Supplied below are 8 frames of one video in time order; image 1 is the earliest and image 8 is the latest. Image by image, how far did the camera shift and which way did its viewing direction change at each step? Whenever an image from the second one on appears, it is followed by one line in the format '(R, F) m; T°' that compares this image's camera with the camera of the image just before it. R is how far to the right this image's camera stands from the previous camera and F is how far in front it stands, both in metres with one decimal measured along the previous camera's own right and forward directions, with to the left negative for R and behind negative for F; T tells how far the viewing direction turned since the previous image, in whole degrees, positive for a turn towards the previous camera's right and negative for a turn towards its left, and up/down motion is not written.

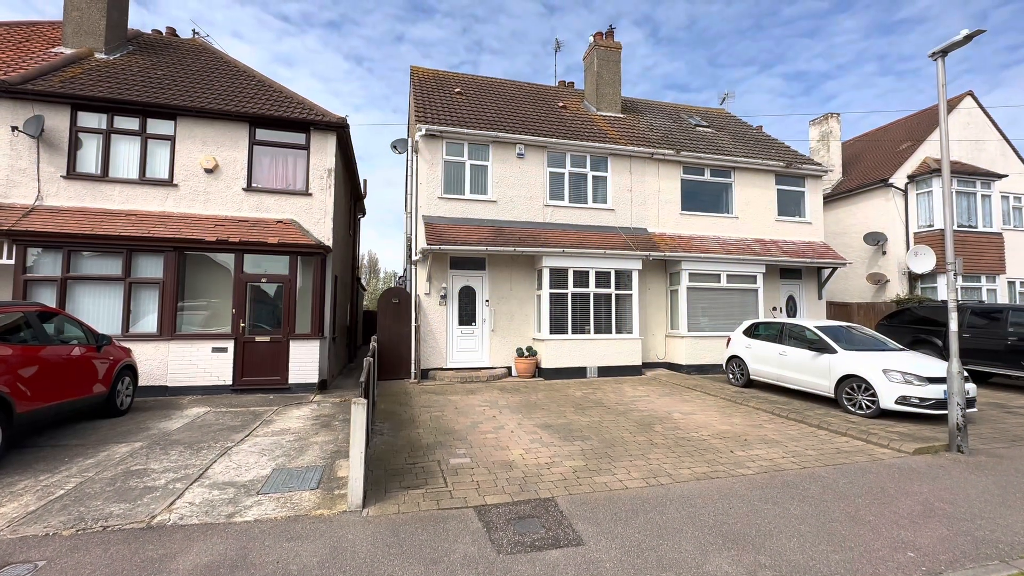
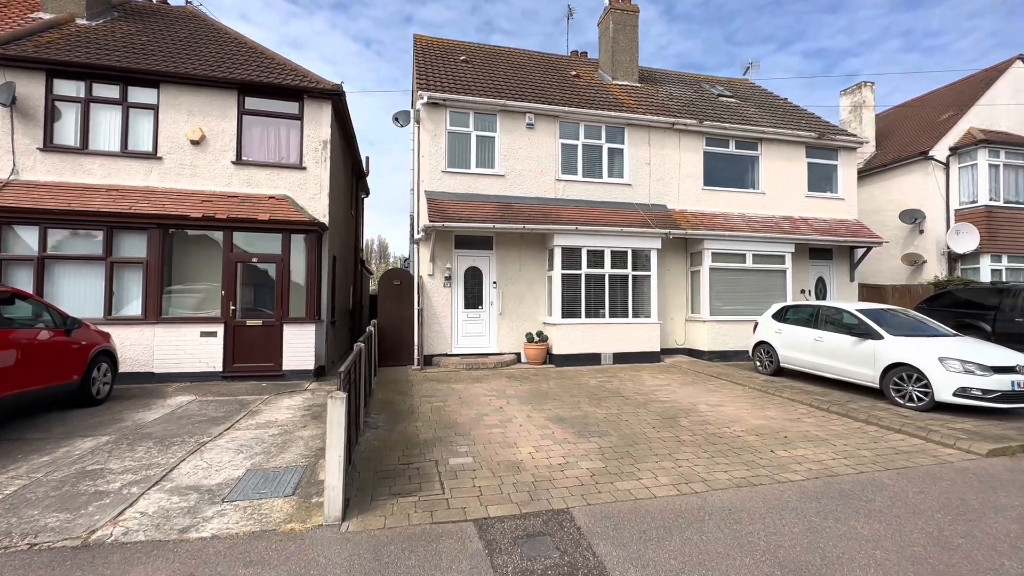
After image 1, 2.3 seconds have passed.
(0.0, +0.8) m; -1°
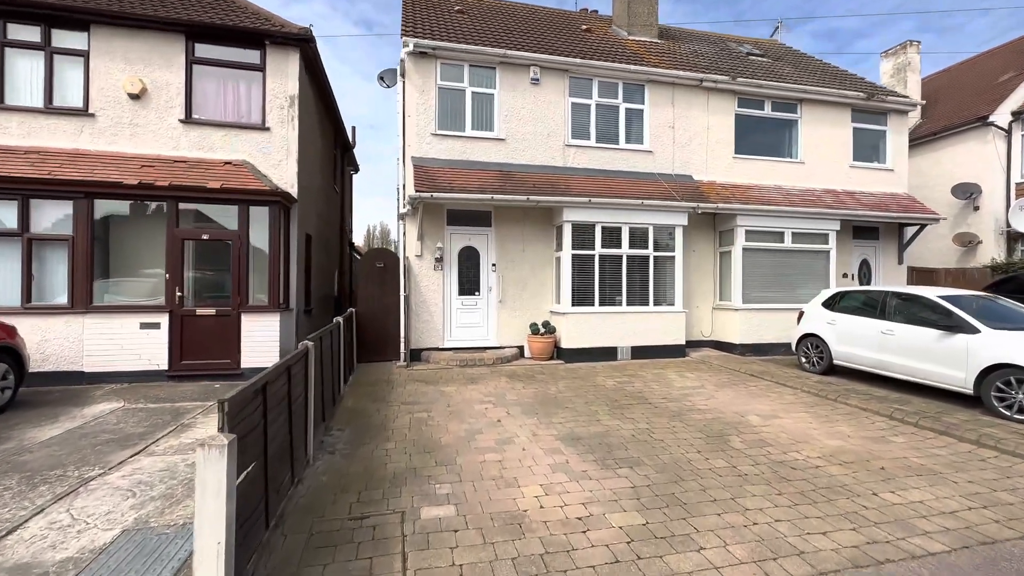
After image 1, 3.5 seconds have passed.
(0.0, +1.5) m; 0°
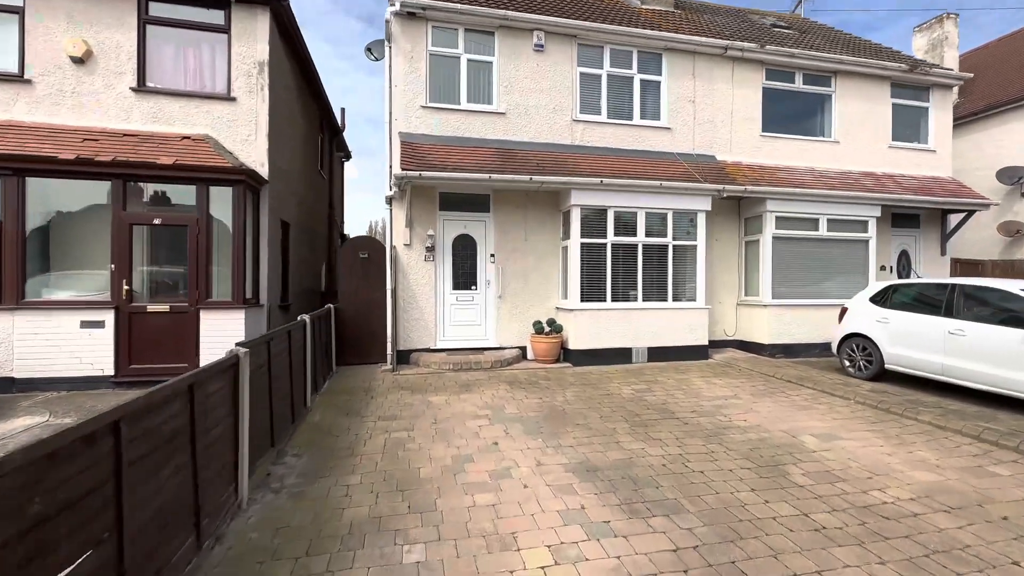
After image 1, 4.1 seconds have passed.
(0.0, +1.1) m; 0°
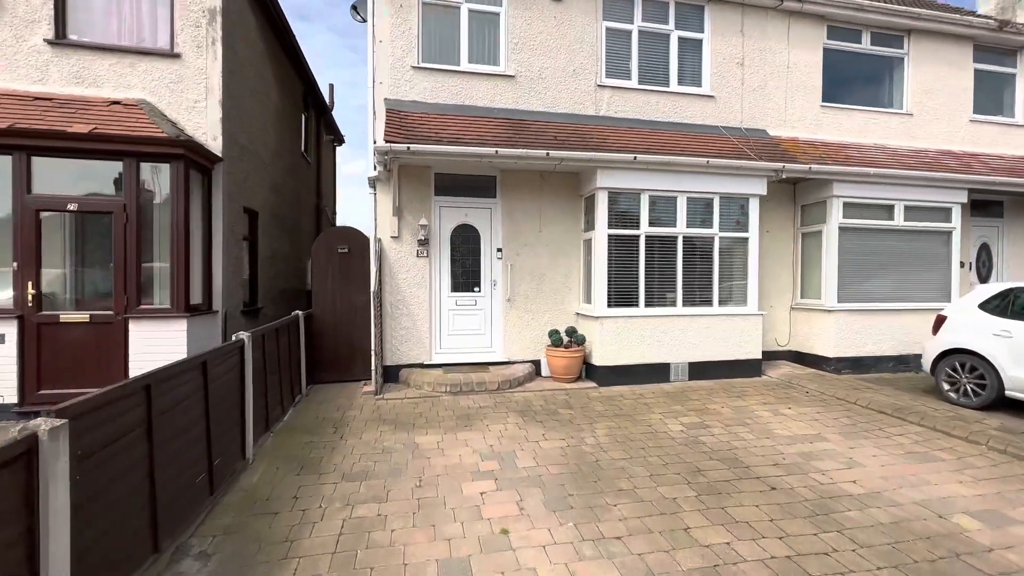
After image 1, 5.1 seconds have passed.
(-0.1, +1.5) m; -1°
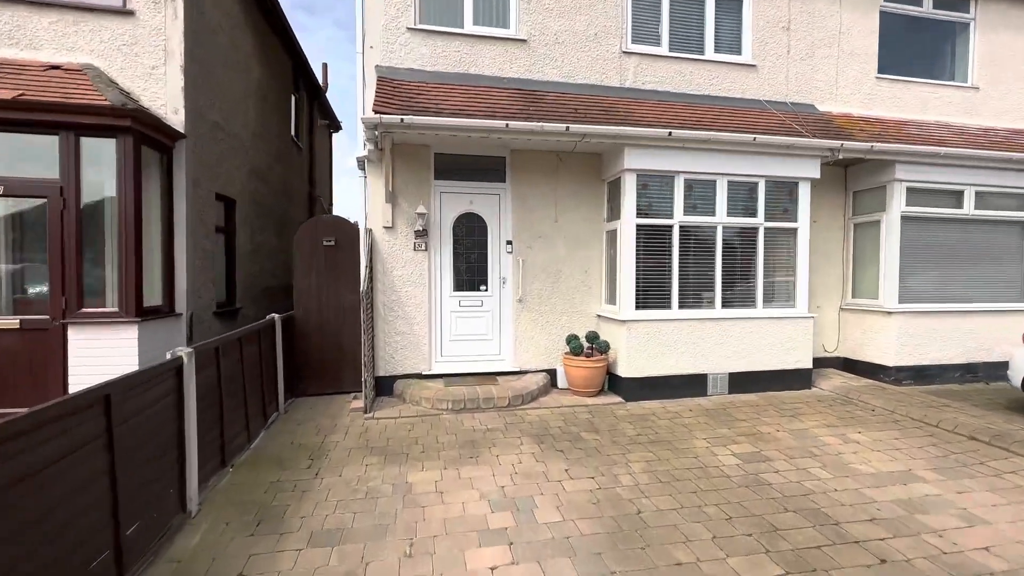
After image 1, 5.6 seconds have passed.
(-0.1, +0.9) m; -1°
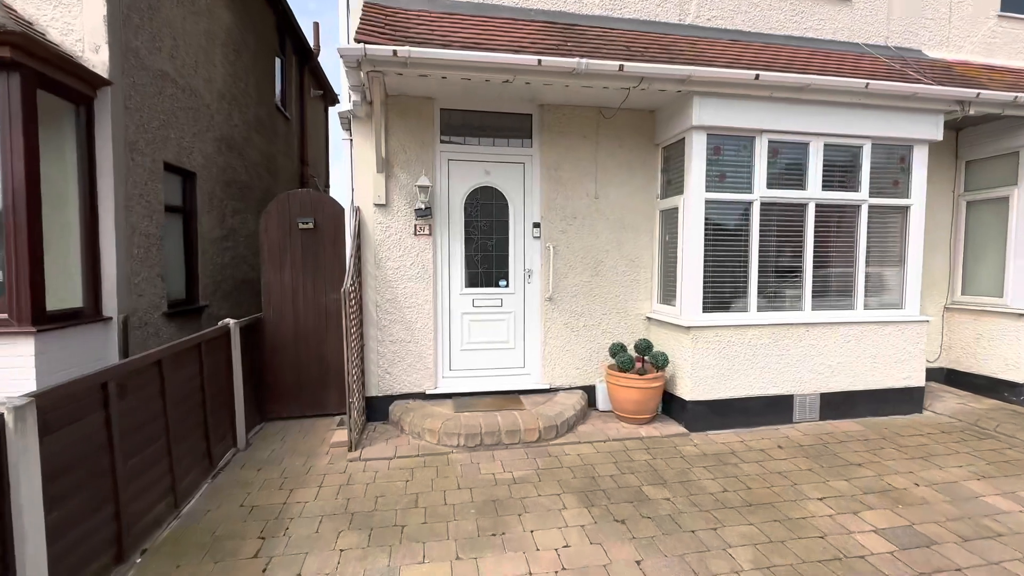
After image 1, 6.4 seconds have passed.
(-0.2, +1.3) m; -1°
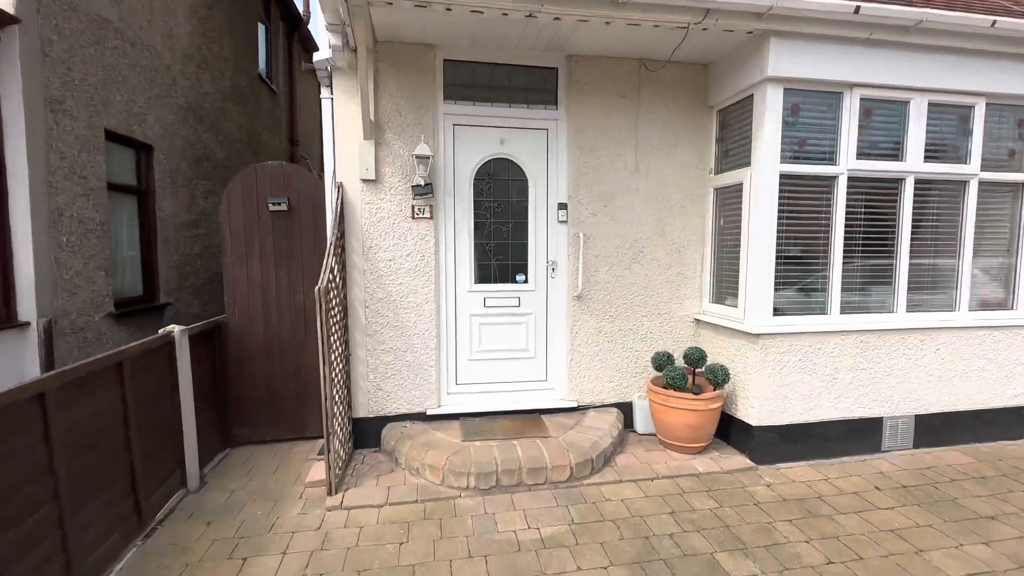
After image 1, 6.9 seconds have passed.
(-0.1, +0.9) m; 0°
